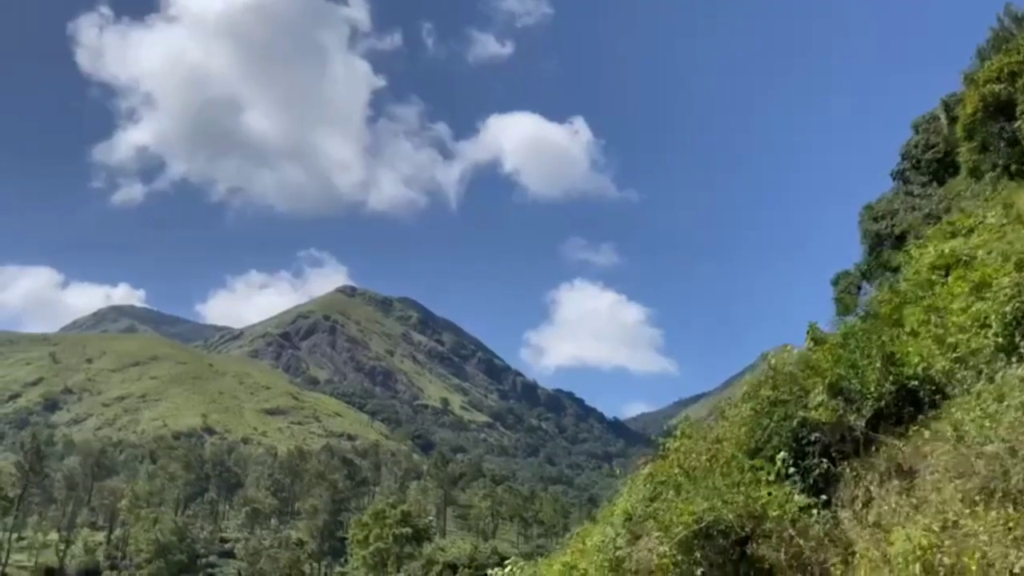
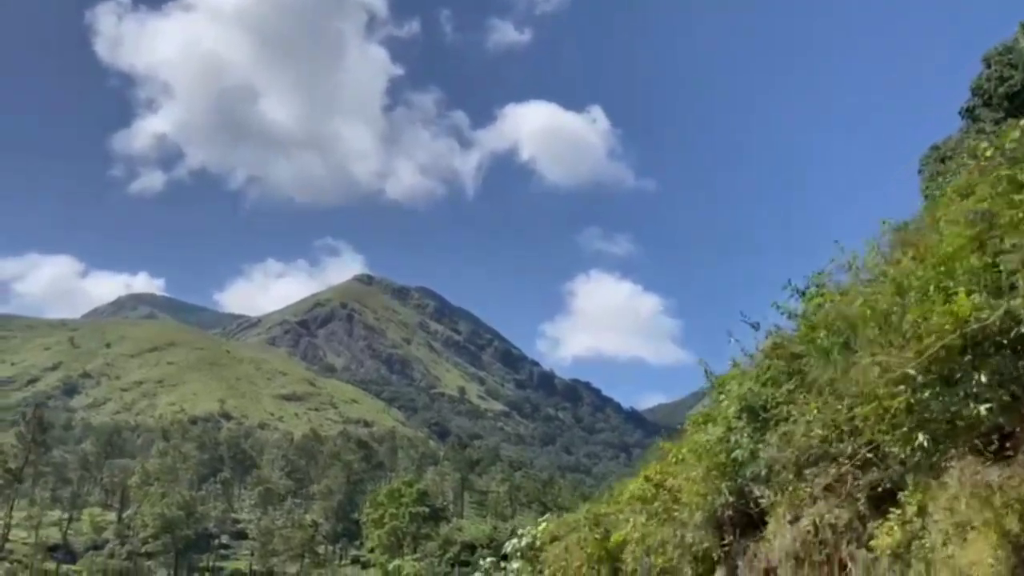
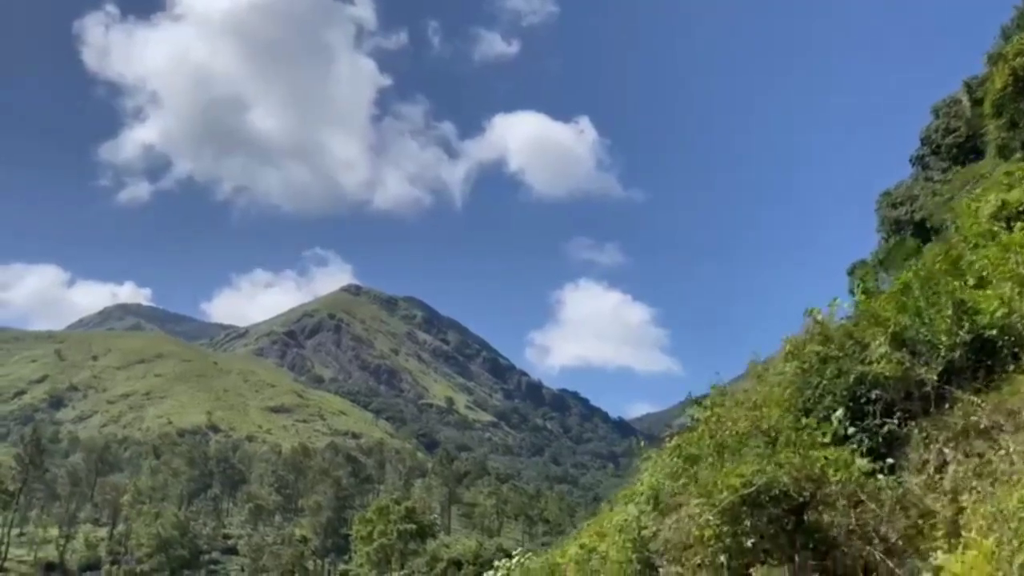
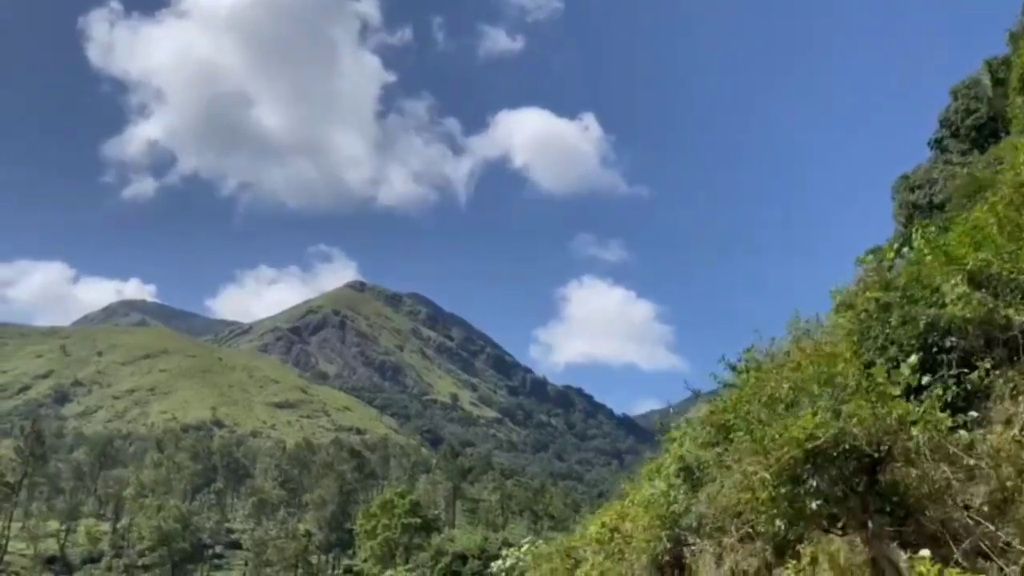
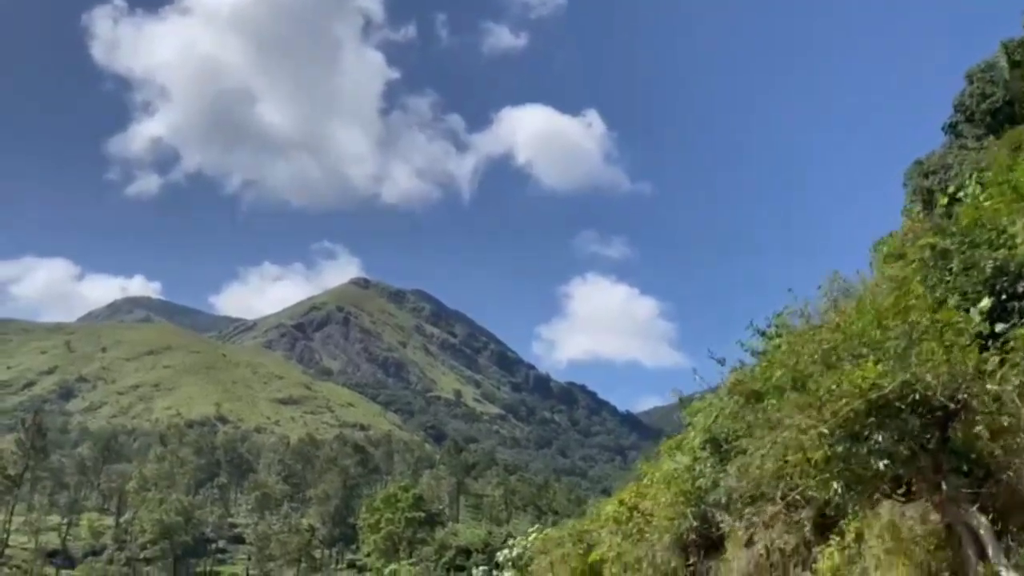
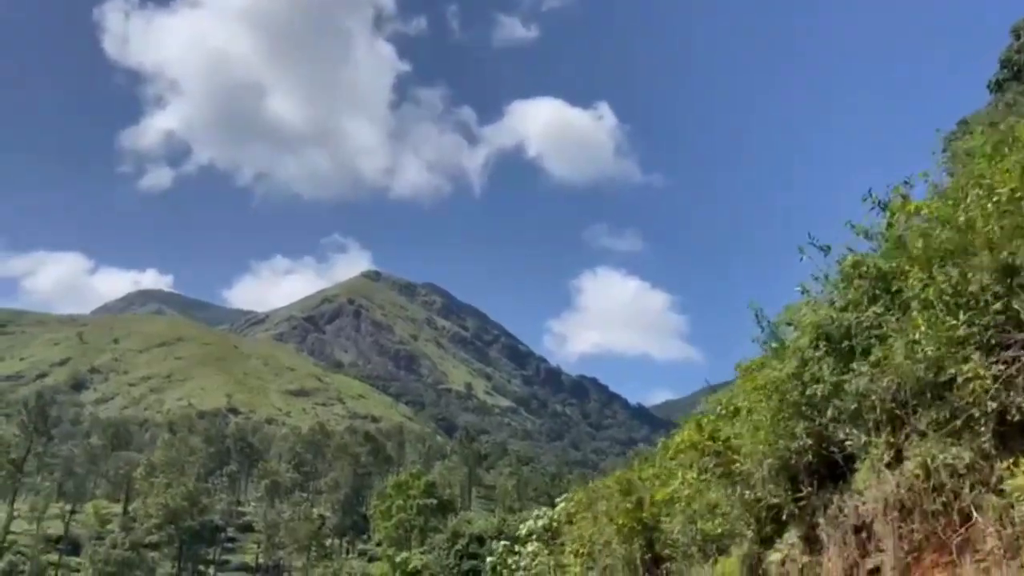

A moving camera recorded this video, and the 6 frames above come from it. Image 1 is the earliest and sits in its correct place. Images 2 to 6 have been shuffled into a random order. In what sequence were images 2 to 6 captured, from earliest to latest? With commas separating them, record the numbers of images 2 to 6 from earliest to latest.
3, 4, 5, 2, 6
